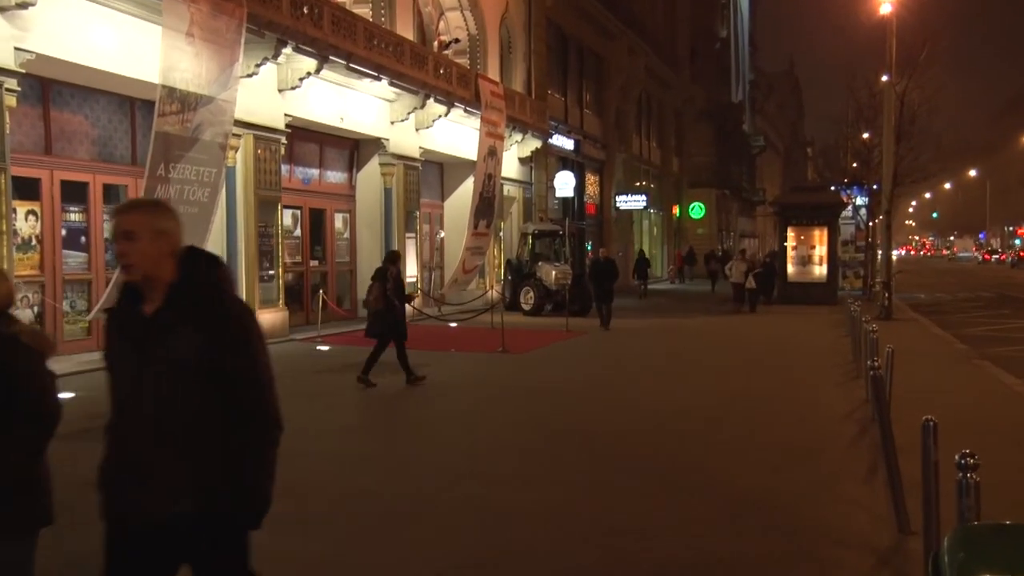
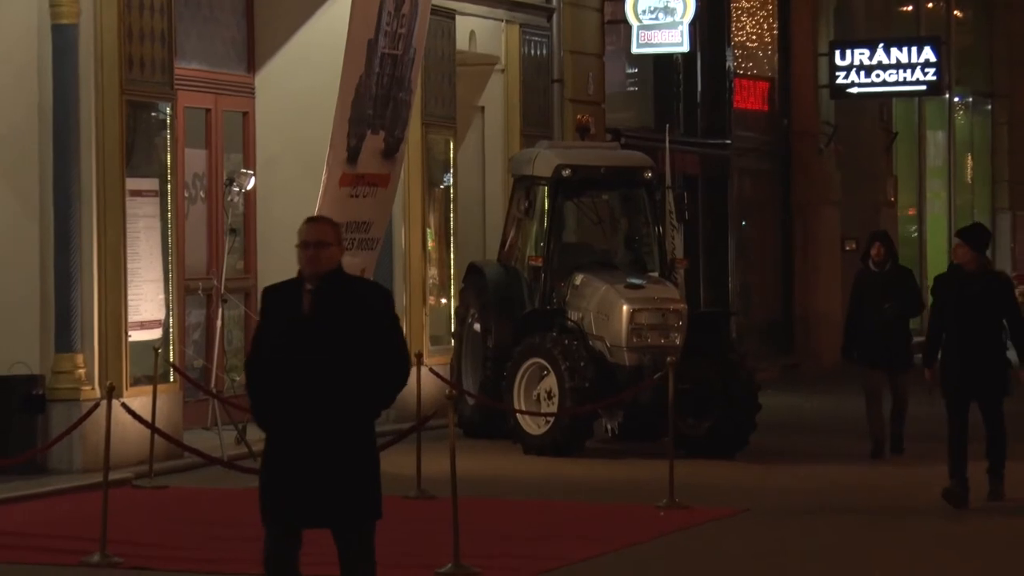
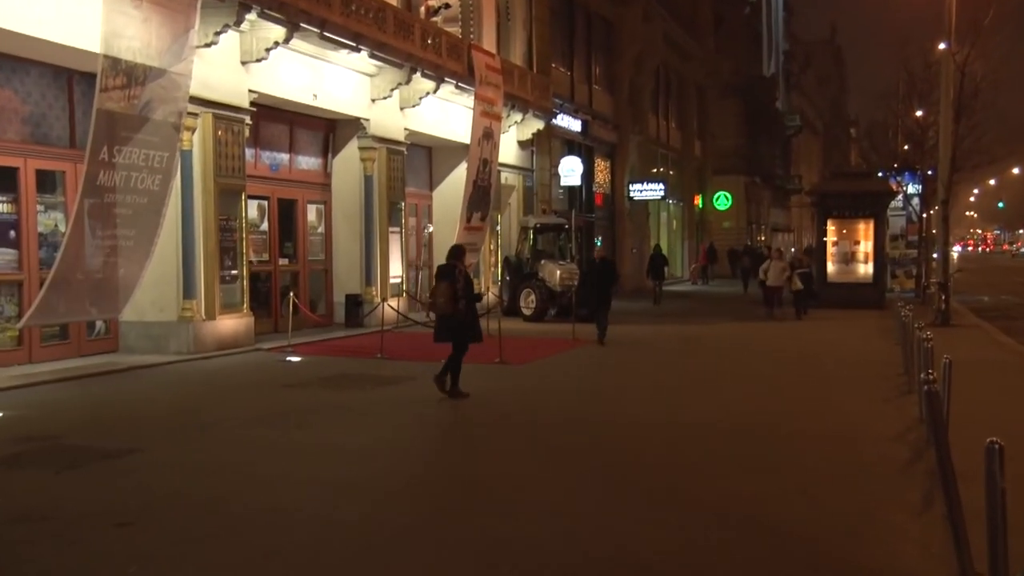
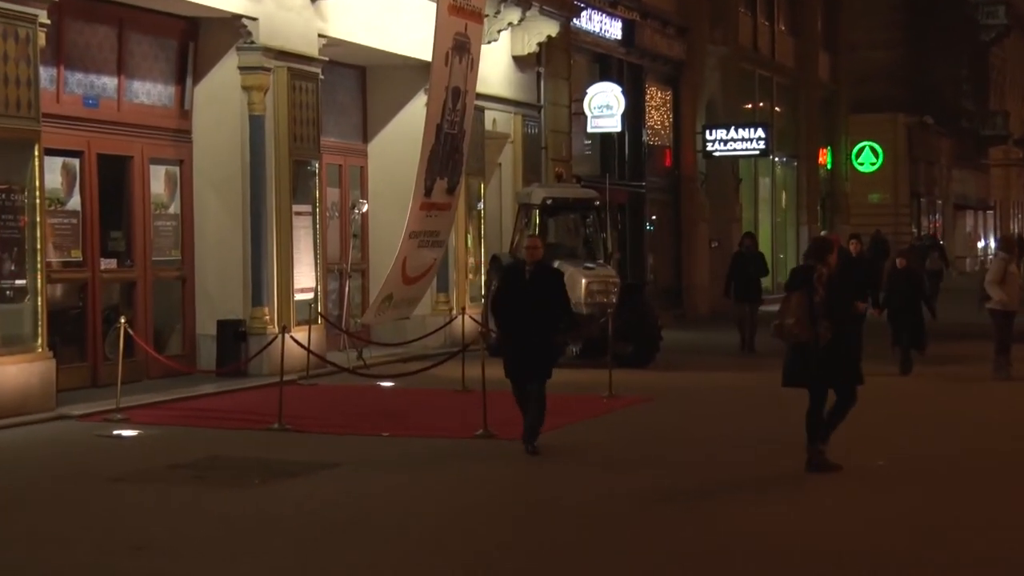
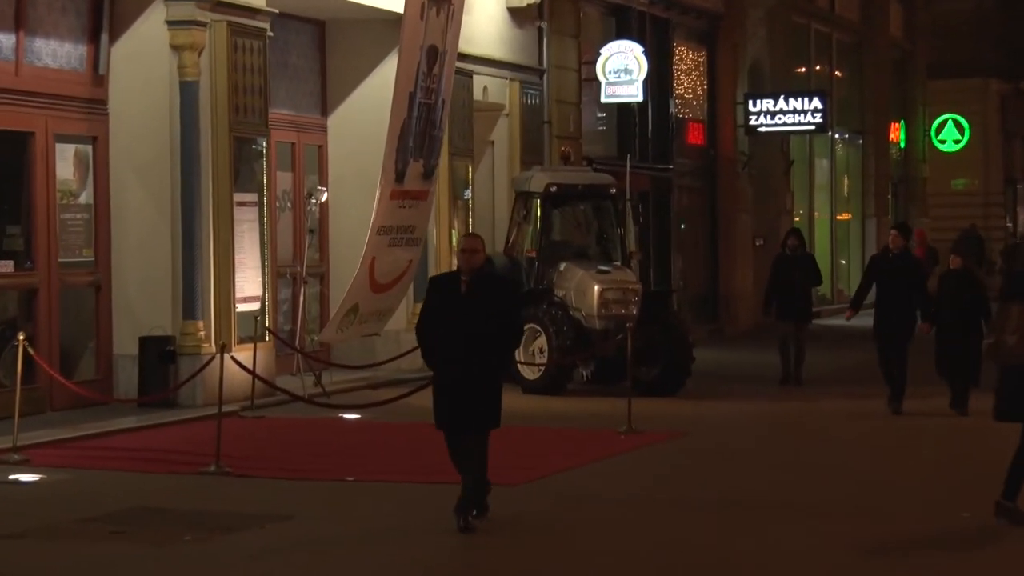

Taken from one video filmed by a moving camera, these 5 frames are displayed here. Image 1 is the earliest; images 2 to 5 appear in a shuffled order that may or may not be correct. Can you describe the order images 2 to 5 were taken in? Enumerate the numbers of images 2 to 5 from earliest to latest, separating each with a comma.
3, 4, 5, 2
